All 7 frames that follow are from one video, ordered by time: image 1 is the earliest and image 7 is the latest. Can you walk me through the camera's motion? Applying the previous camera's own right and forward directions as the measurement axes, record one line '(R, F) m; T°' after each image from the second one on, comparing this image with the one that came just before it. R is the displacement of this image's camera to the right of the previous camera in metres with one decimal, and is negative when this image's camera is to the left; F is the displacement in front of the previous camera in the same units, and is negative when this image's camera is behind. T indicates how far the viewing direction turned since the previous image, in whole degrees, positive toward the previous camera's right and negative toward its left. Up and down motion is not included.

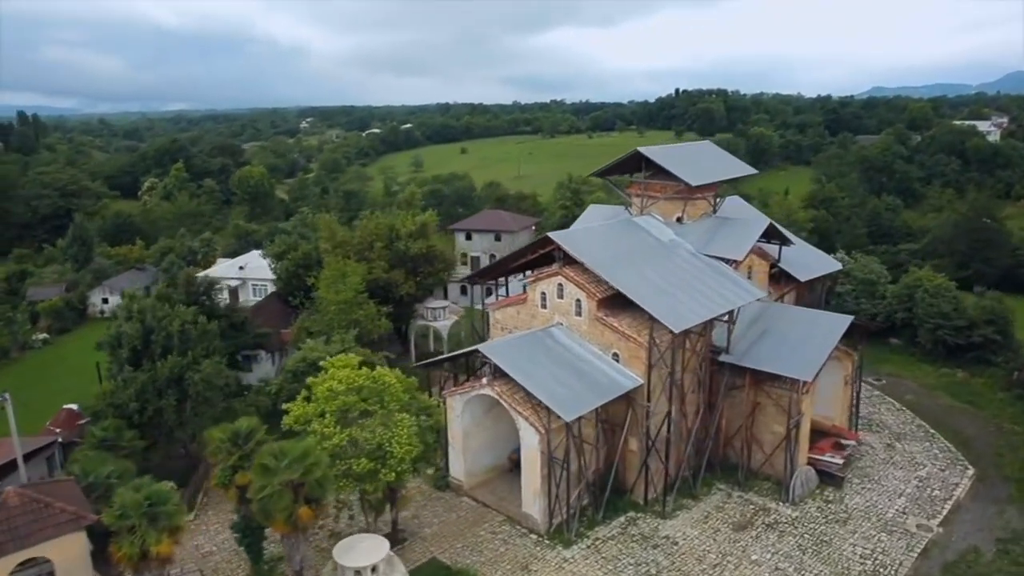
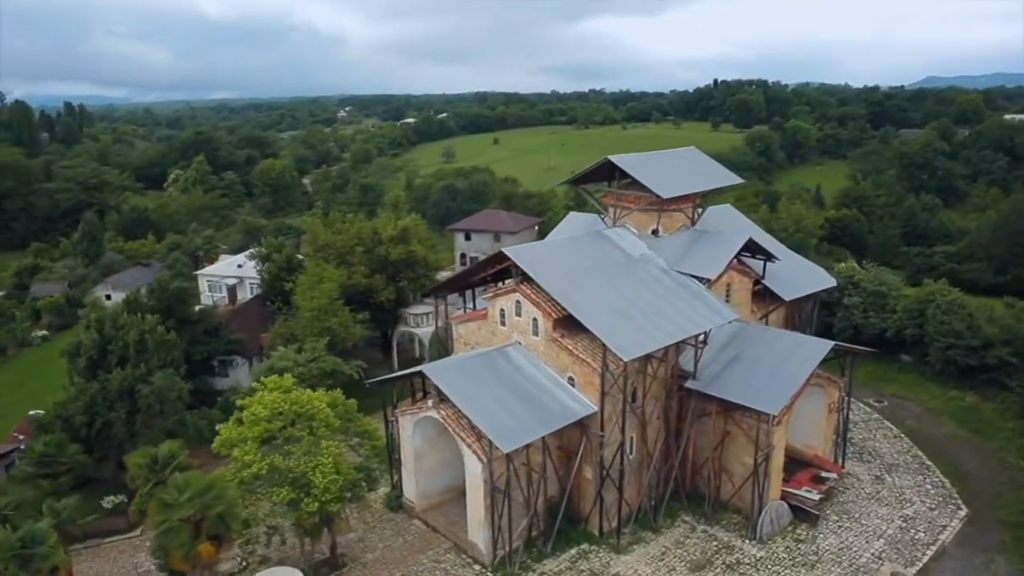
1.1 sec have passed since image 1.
(+3.1, +1.4) m; -3°
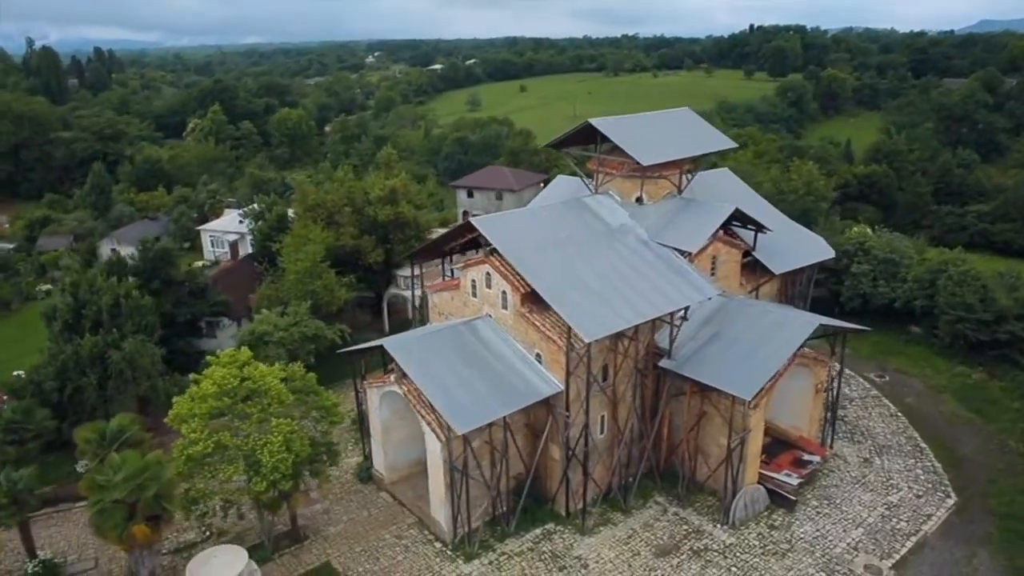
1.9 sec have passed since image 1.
(+2.2, +1.1) m; -3°
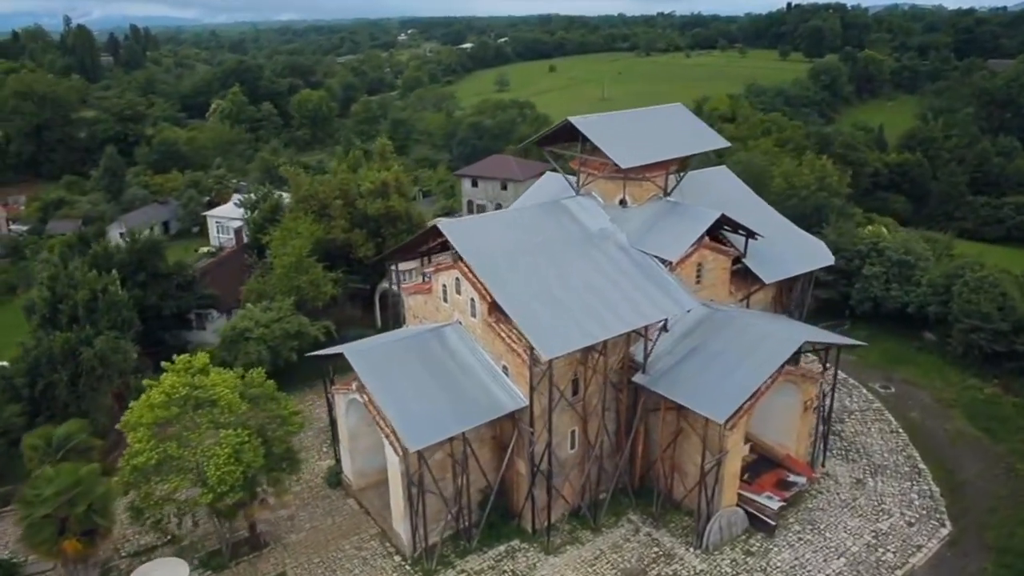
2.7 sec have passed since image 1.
(+2.1, +1.1) m; -3°
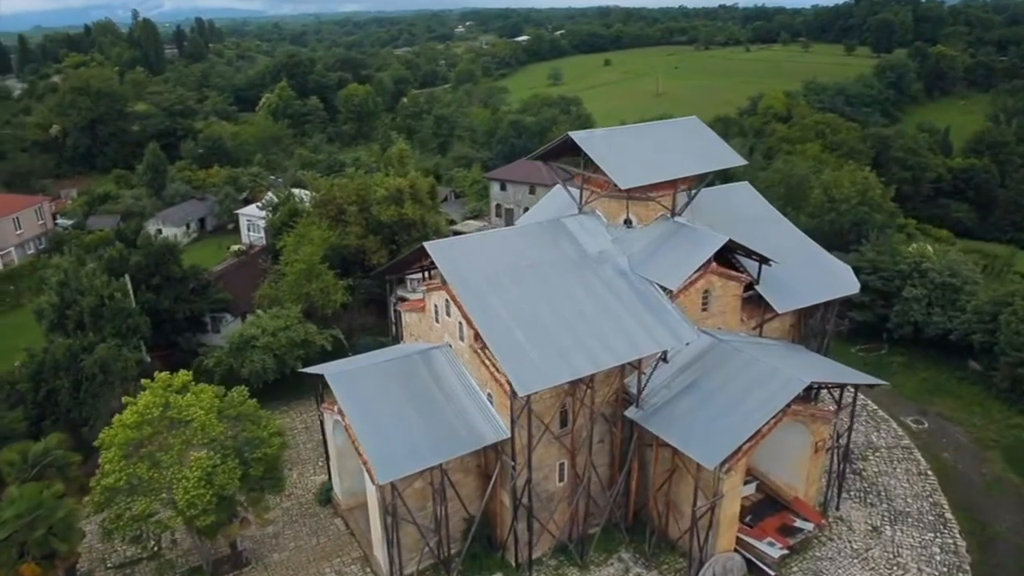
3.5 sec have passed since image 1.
(+2.0, +1.1) m; -4°
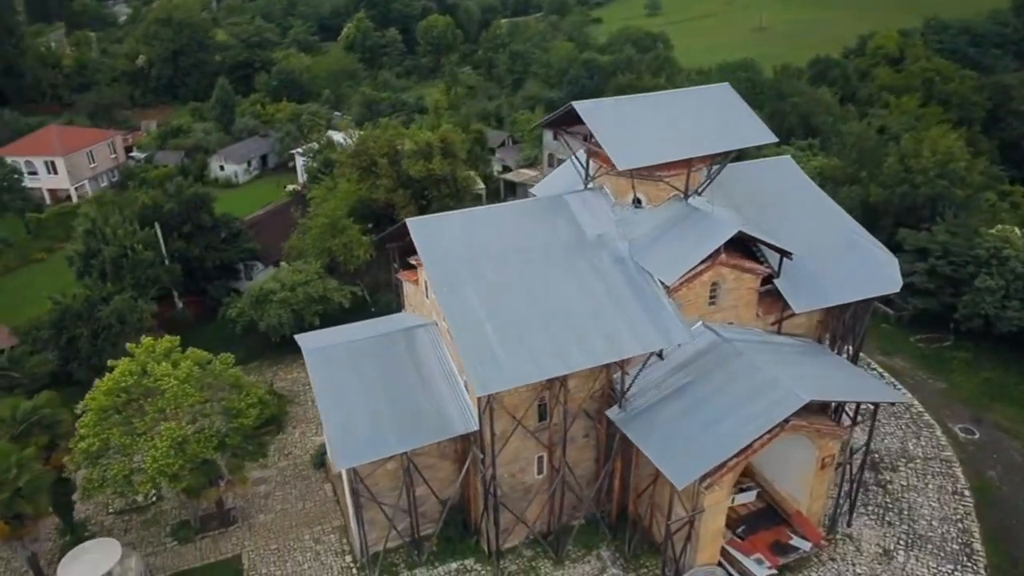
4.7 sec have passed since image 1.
(+3.1, +1.6) m; -7°
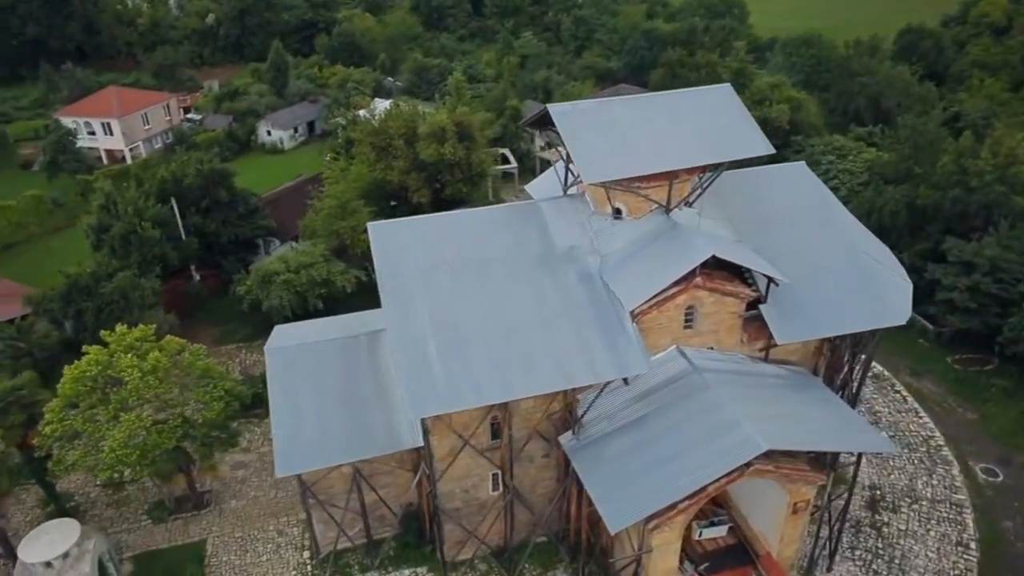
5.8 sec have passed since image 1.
(+3.3, +1.2) m; -6°
